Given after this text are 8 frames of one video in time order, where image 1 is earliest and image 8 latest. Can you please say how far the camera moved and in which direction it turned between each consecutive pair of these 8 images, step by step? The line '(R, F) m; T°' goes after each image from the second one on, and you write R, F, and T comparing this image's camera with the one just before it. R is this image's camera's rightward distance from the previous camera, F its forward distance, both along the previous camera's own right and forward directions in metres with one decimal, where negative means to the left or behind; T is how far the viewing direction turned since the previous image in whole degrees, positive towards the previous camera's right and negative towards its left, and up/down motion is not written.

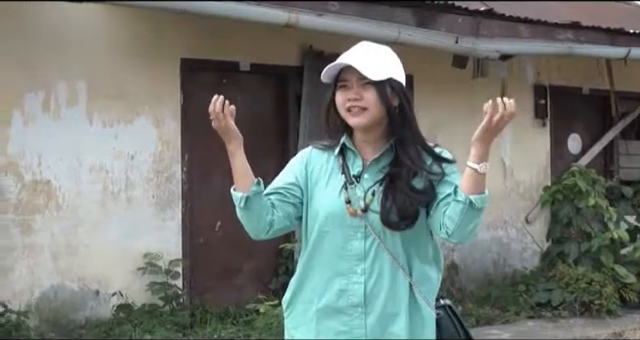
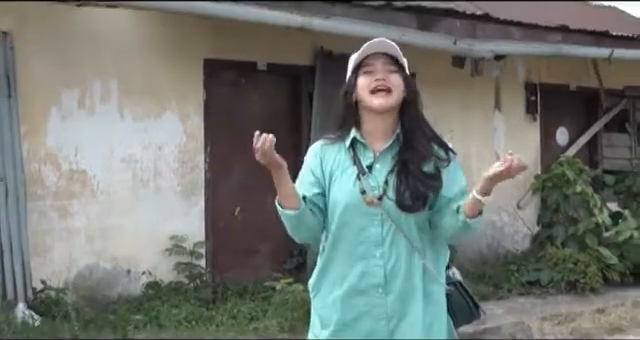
(+0.1, -0.5) m; -1°
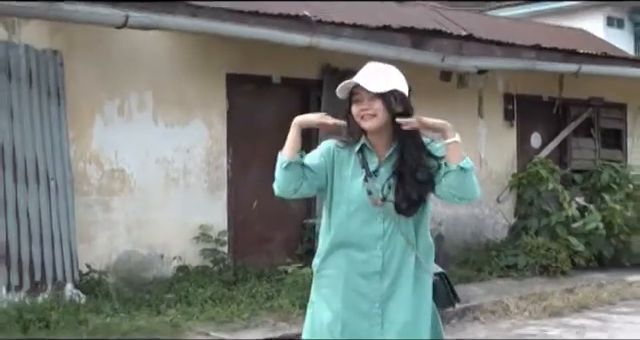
(+0.1, -0.9) m; -1°
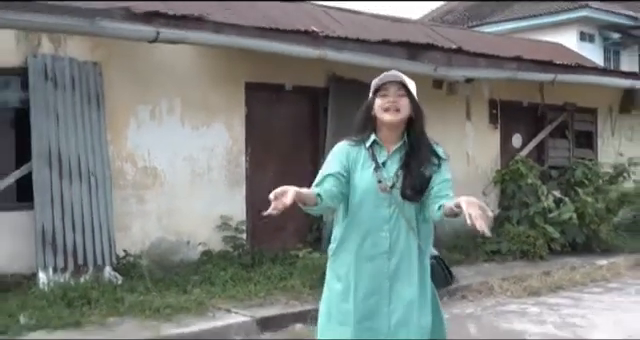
(+0.1, -0.9) m; -1°
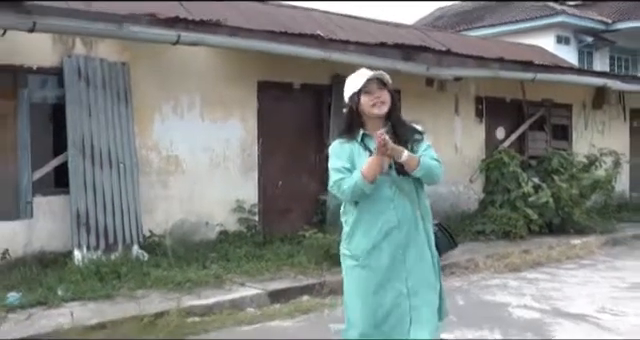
(0.0, -0.9) m; 0°
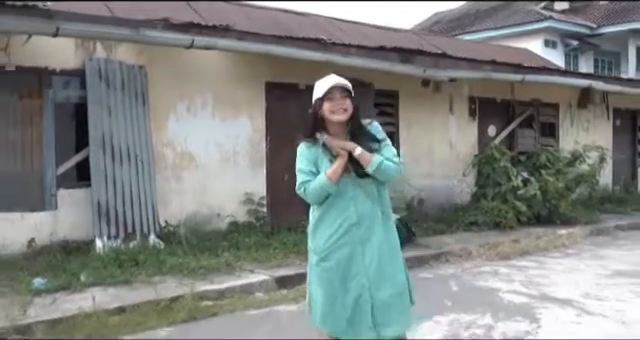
(0.0, -0.6) m; 0°
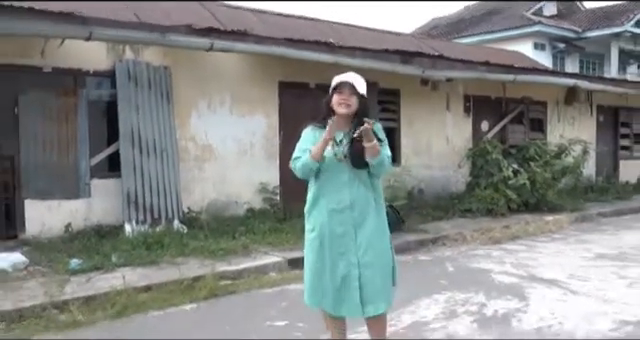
(+0.1, -0.9) m; -1°
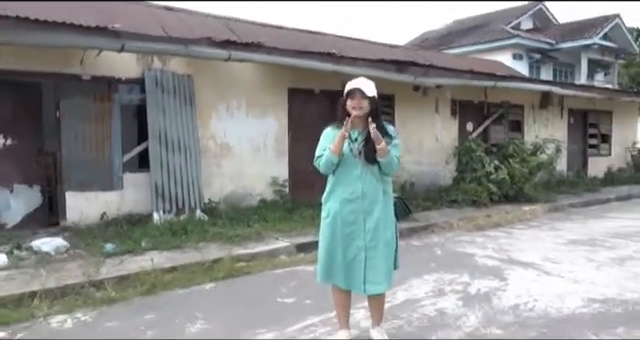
(0.0, -1.3) m; 0°
